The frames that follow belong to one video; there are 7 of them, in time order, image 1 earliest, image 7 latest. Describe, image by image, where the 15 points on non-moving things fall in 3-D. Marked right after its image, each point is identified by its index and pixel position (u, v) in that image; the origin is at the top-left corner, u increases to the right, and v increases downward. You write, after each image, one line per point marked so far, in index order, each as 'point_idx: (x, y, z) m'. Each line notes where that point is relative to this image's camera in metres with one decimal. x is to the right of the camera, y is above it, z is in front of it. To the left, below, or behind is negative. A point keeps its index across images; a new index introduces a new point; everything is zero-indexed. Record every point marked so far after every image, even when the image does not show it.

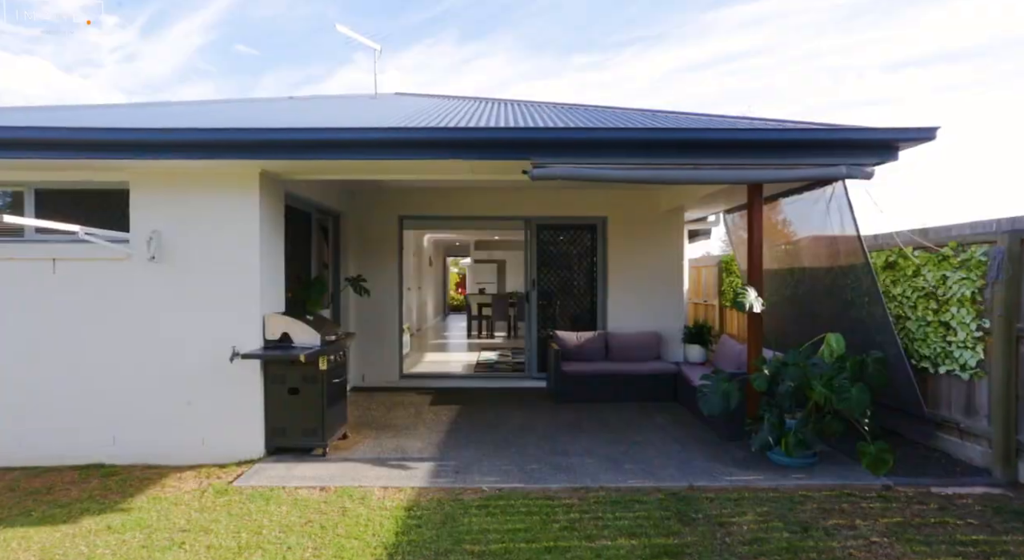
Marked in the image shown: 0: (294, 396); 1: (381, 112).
0: (-1.6, -0.9, +4.1) m
1: (-1.4, +1.8, +5.9) m
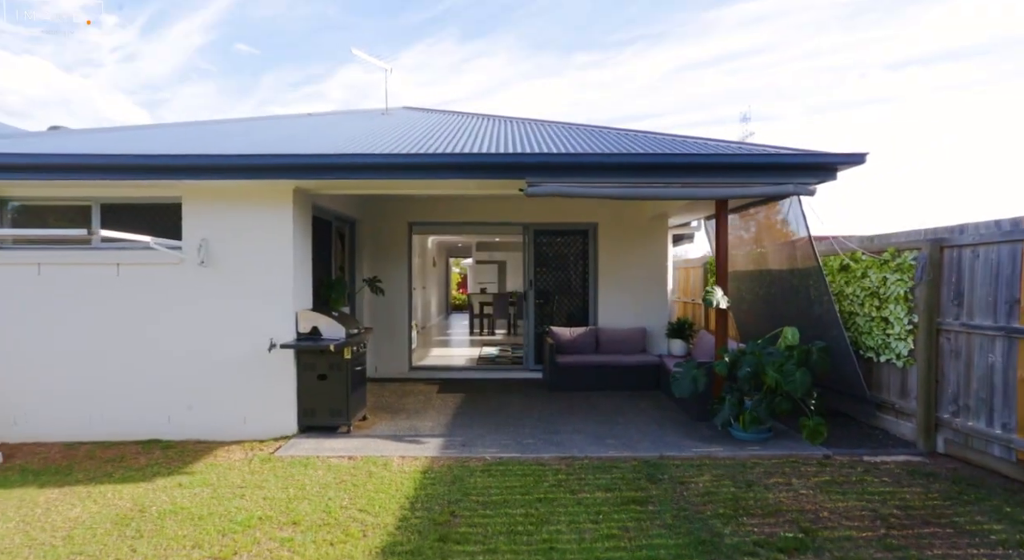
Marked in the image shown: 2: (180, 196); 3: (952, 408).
0: (-1.7, -0.9, +4.7) m
1: (-1.5, +1.8, +6.6) m
2: (-2.8, +0.7, +4.6) m
3: (+3.3, -1.0, +4.1) m
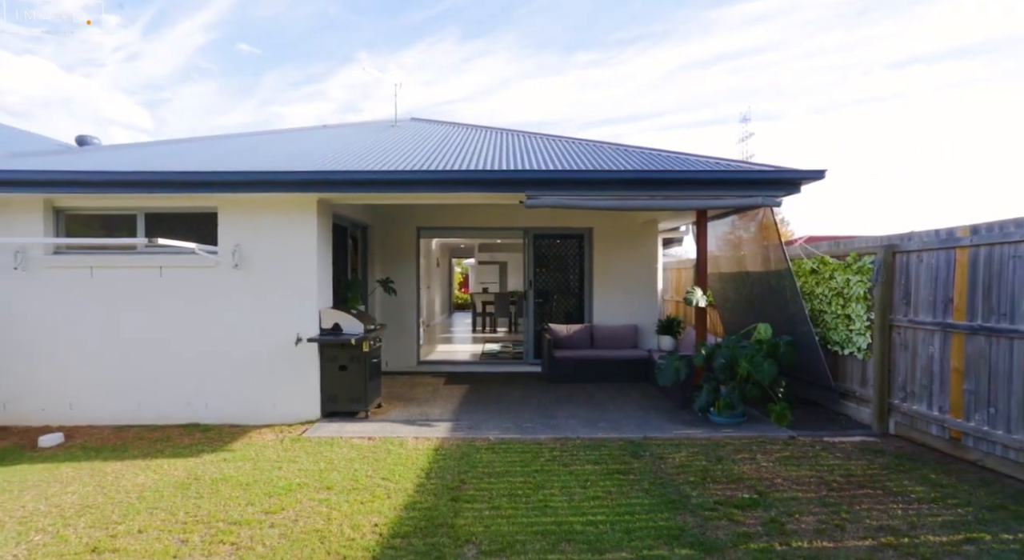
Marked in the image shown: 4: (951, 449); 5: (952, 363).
0: (-1.6, -0.9, +5.3) m
1: (-1.4, +1.8, +7.1) m
2: (-2.8, +0.7, +5.2) m
3: (+3.3, -1.0, +4.6) m
4: (+3.3, -1.3, +4.1) m
5: (+3.3, -0.6, +4.1) m
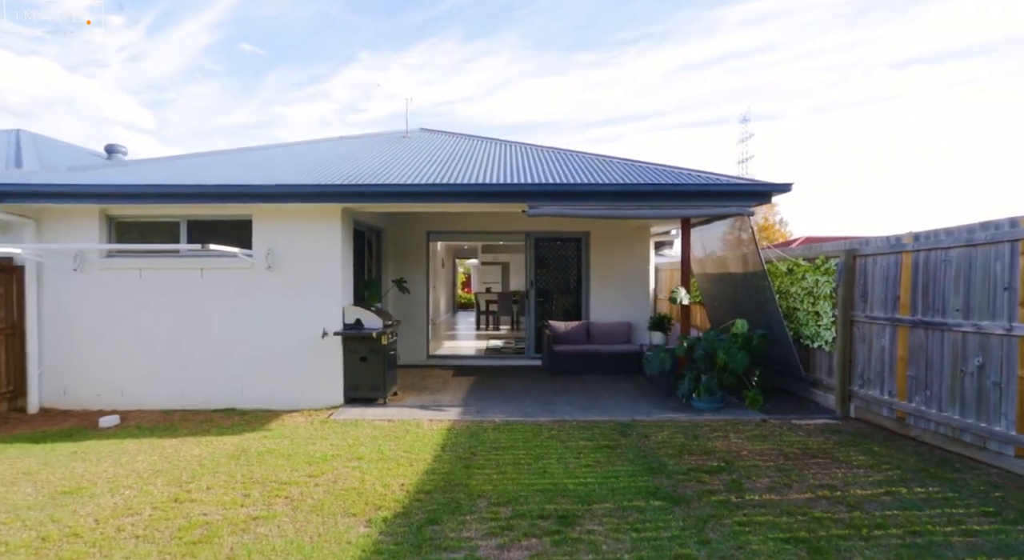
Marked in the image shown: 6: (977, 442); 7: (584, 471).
0: (-1.6, -0.9, +5.9) m
1: (-1.4, +1.8, +7.7) m
2: (-2.8, +0.7, +5.8) m
3: (+3.4, -1.0, +5.2) m
4: (+3.4, -1.3, +4.7) m
5: (+3.3, -0.6, +4.7) m
6: (+3.3, -1.2, +3.9) m
7: (+0.5, -1.4, +3.9) m
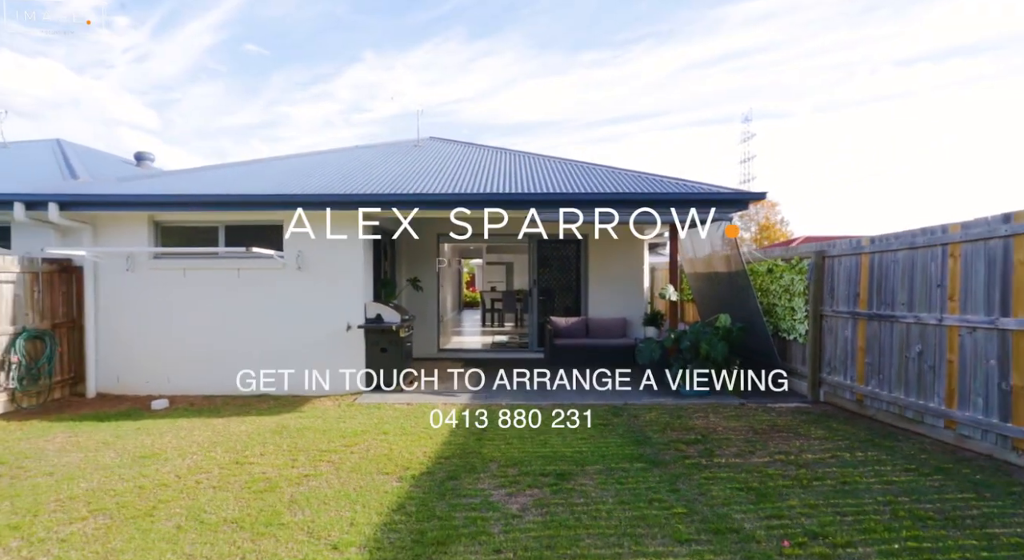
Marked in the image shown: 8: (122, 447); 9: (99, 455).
0: (-1.6, -0.9, +6.6) m
1: (-1.3, +1.8, +8.4) m
2: (-2.7, +0.7, +6.4) m
3: (+3.4, -1.0, +5.8) m
4: (+3.4, -1.3, +5.4) m
5: (+3.4, -0.6, +5.3) m
6: (+3.4, -1.1, +4.5) m
7: (+0.6, -1.4, +4.6) m
8: (-3.2, -1.4, +4.4) m
9: (-3.2, -1.4, +4.2) m
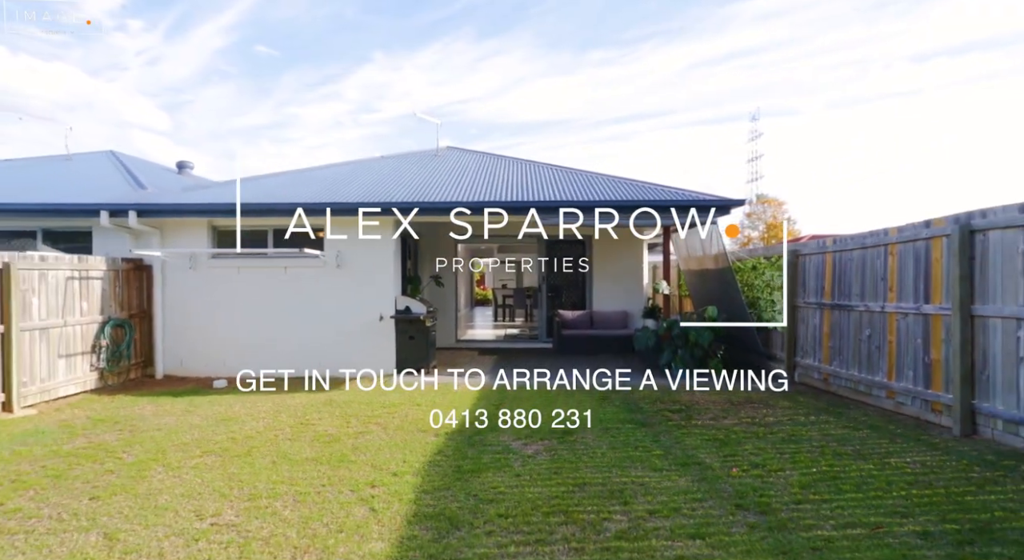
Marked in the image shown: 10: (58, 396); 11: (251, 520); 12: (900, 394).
0: (-1.4, -0.8, +7.5) m
1: (-1.1, +1.9, +9.3) m
2: (-2.6, +0.8, +7.4) m
3: (+3.6, -0.9, +6.7) m
4: (+3.6, -1.2, +6.2) m
5: (+3.5, -0.5, +6.1) m
6: (+3.5, -1.1, +5.3) m
7: (+0.7, -1.3, +5.5) m
8: (-3.0, -1.3, +5.4) m
9: (-3.1, -1.3, +5.1) m
10: (-4.8, -1.2, +5.7) m
11: (-1.4, -1.3, +3.0) m
12: (+3.5, -1.0, +4.8) m
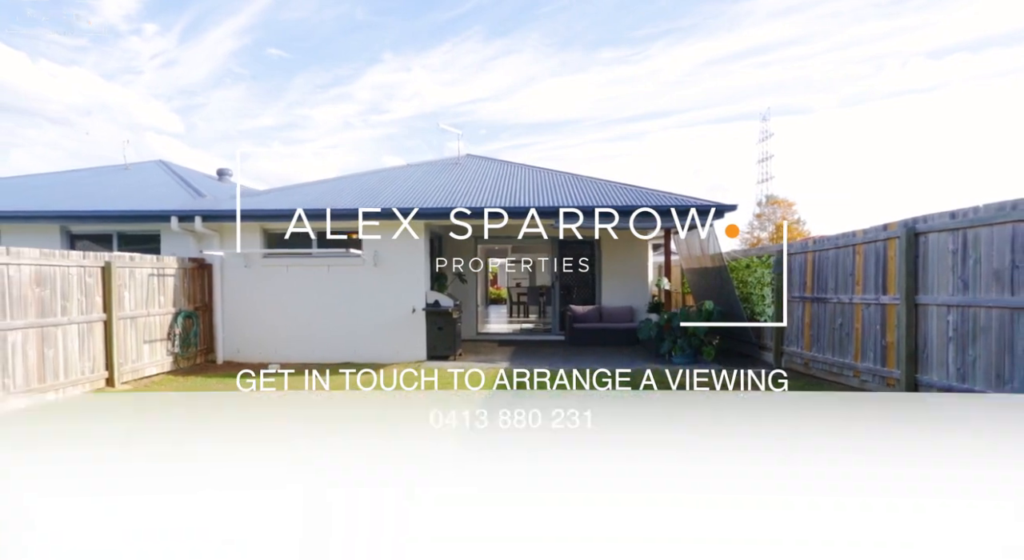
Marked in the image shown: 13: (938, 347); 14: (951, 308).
0: (-1.1, -0.8, +8.4) m
1: (-0.9, +1.9, +10.2) m
2: (-2.3, +0.8, +8.3) m
3: (+3.8, -0.9, +7.5) m
4: (+3.8, -1.2, +7.0) m
5: (+3.8, -0.5, +7.0) m
6: (+3.7, -1.0, +6.2) m
7: (+0.9, -1.3, +6.3) m
8: (-2.8, -1.3, +6.3) m
9: (-2.8, -1.3, +6.1) m
10: (-4.6, -1.2, +6.7) m
11: (-1.2, -1.3, +3.9) m
12: (+3.7, -1.0, +5.7) m
13: (+3.6, -0.6, +4.6) m
14: (+3.6, -0.2, +4.5) m
